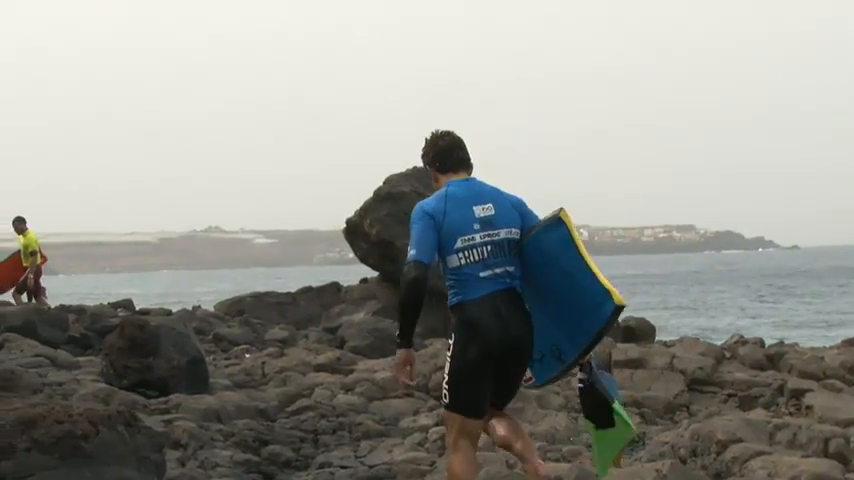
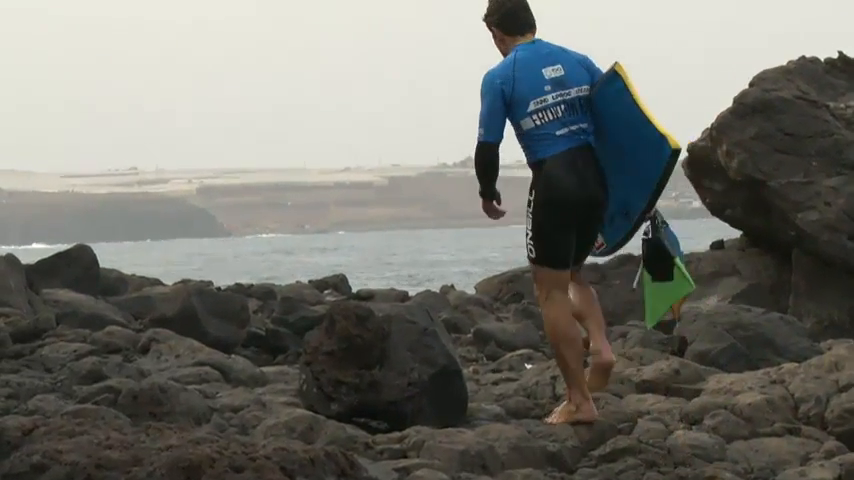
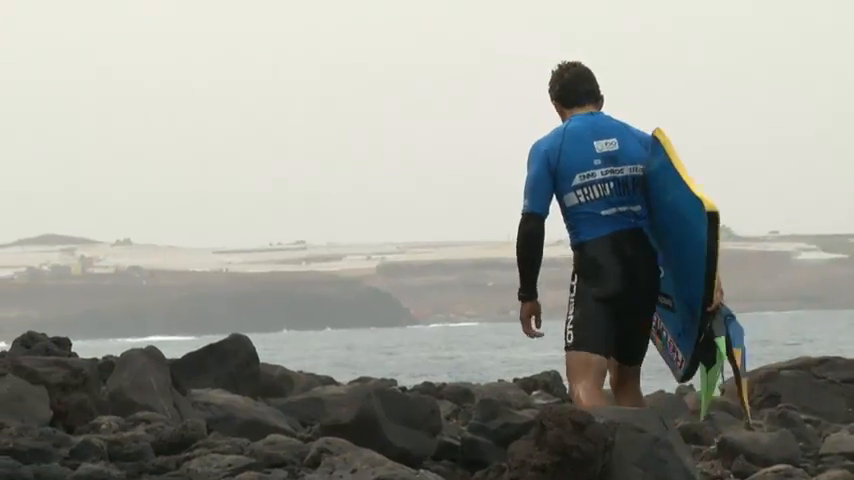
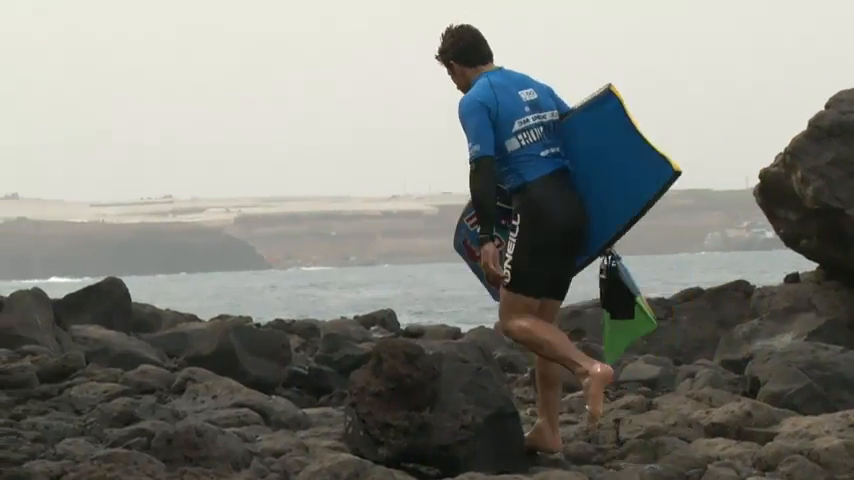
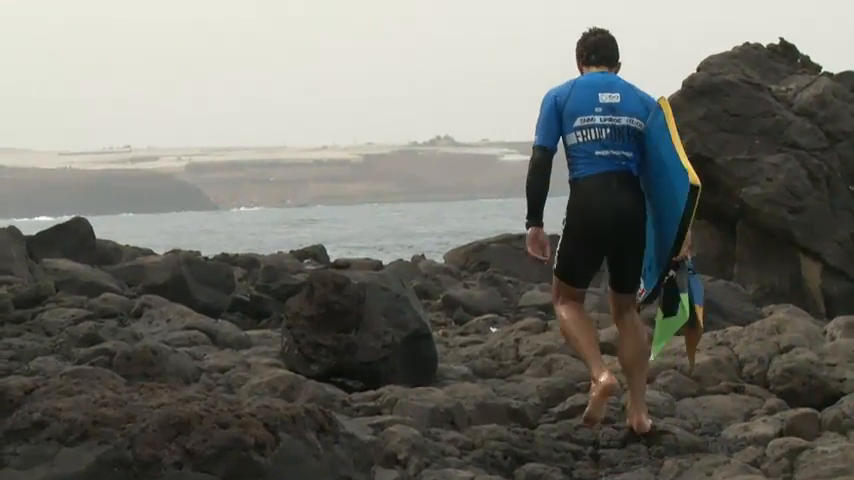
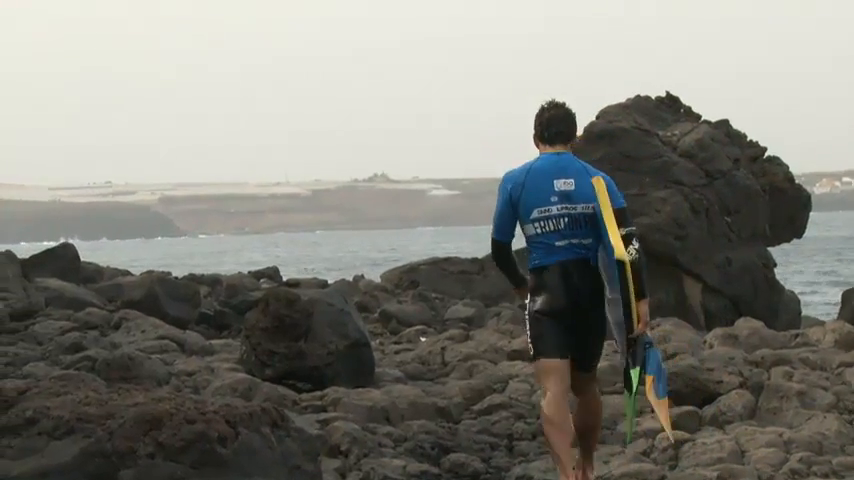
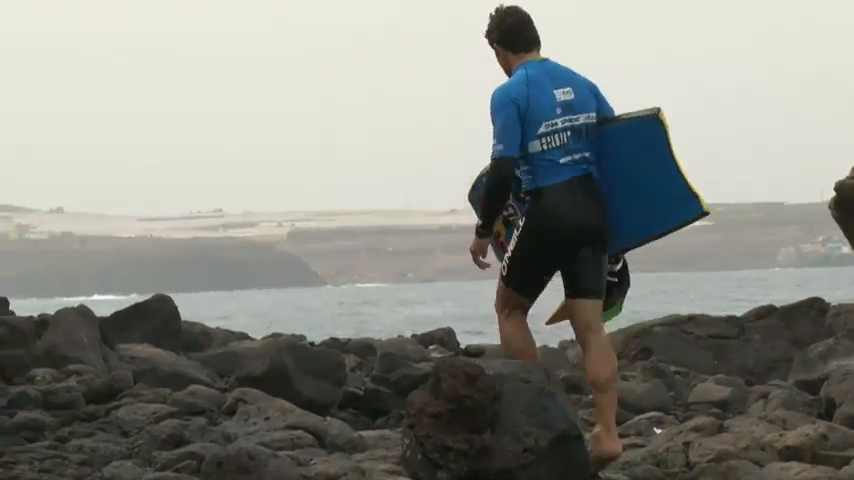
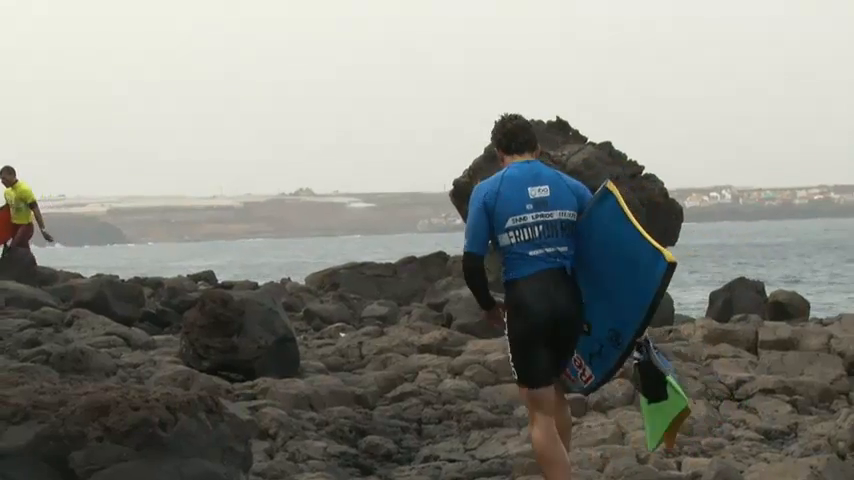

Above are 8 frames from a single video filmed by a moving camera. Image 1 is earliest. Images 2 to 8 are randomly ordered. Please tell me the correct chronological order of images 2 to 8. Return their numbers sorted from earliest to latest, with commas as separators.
8, 6, 5, 2, 4, 7, 3
